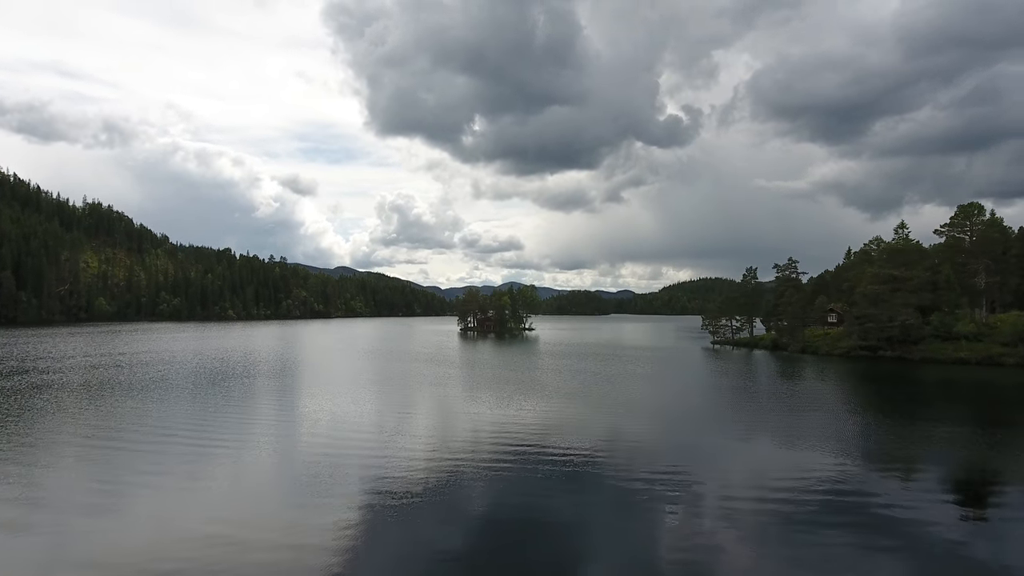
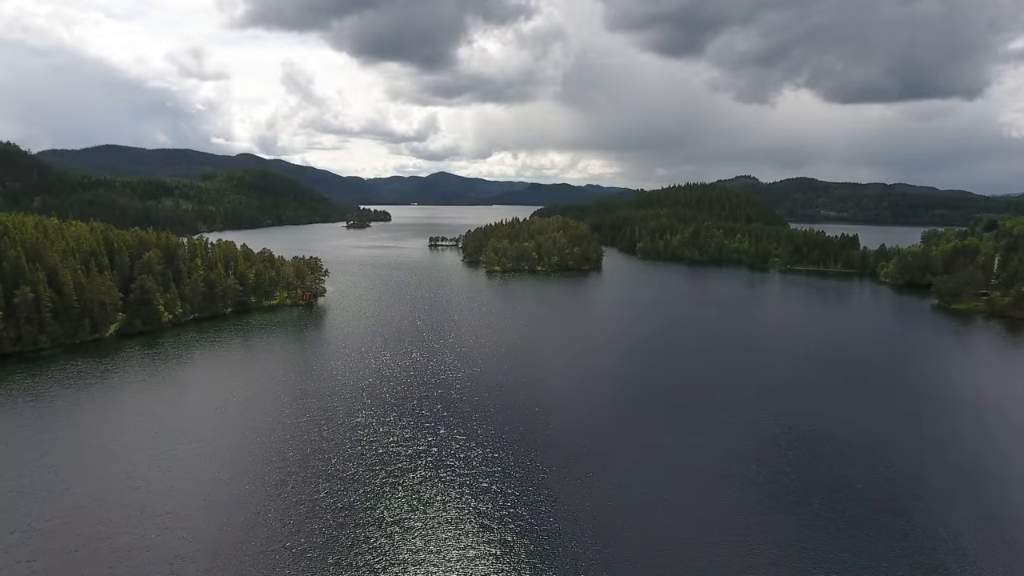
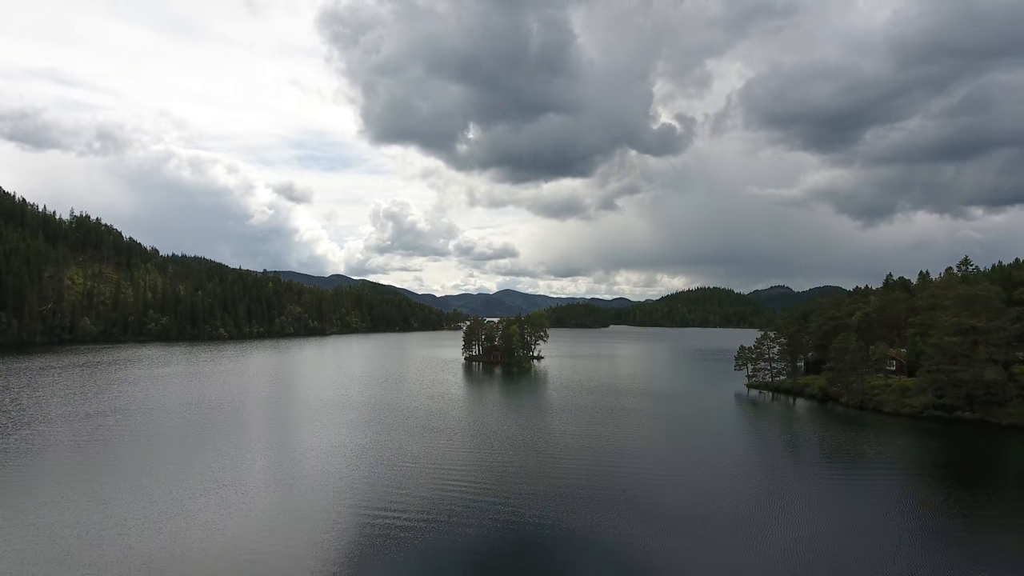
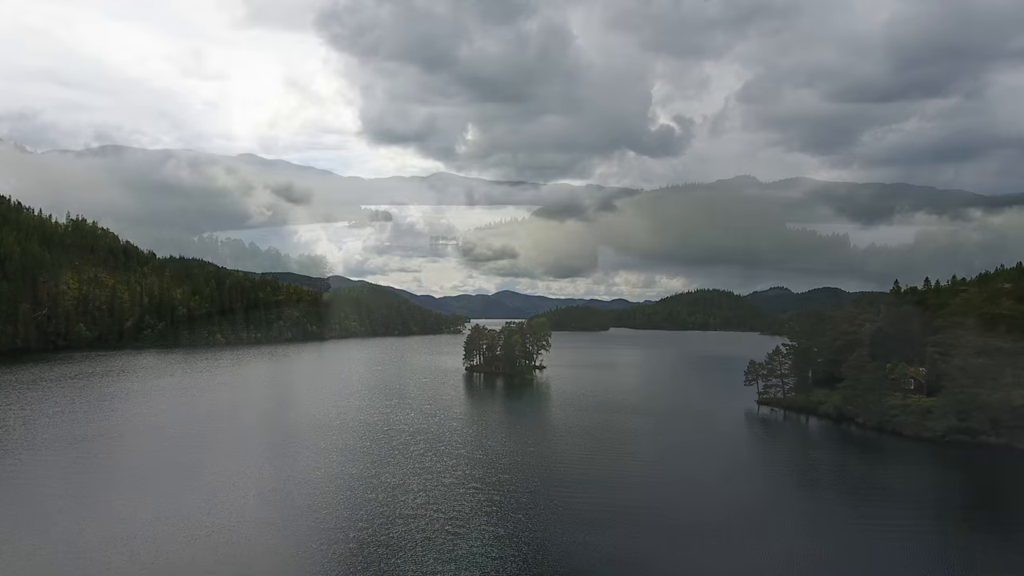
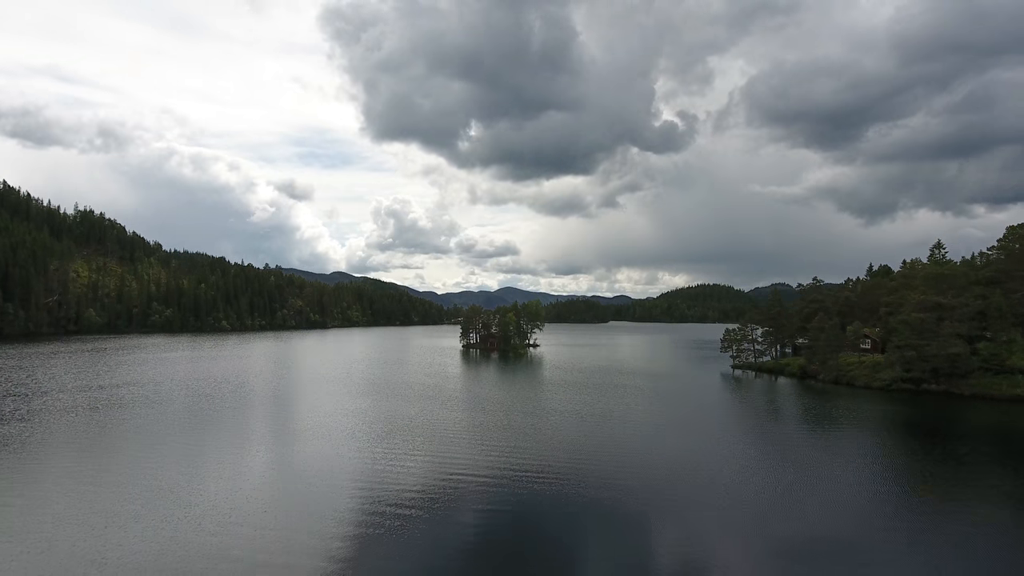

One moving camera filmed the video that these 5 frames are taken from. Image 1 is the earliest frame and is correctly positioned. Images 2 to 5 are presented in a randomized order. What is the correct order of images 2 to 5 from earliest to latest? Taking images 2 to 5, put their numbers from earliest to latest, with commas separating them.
5, 3, 4, 2
